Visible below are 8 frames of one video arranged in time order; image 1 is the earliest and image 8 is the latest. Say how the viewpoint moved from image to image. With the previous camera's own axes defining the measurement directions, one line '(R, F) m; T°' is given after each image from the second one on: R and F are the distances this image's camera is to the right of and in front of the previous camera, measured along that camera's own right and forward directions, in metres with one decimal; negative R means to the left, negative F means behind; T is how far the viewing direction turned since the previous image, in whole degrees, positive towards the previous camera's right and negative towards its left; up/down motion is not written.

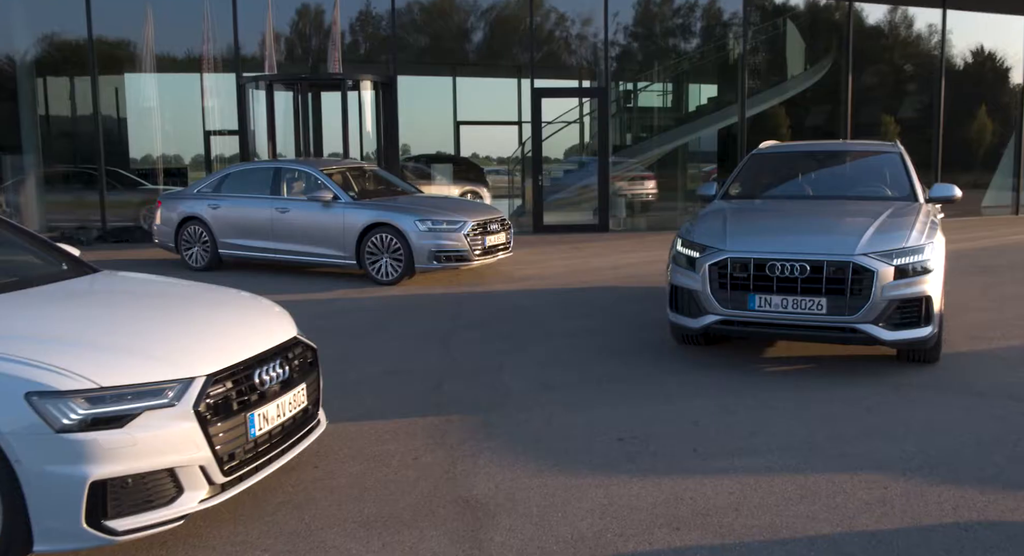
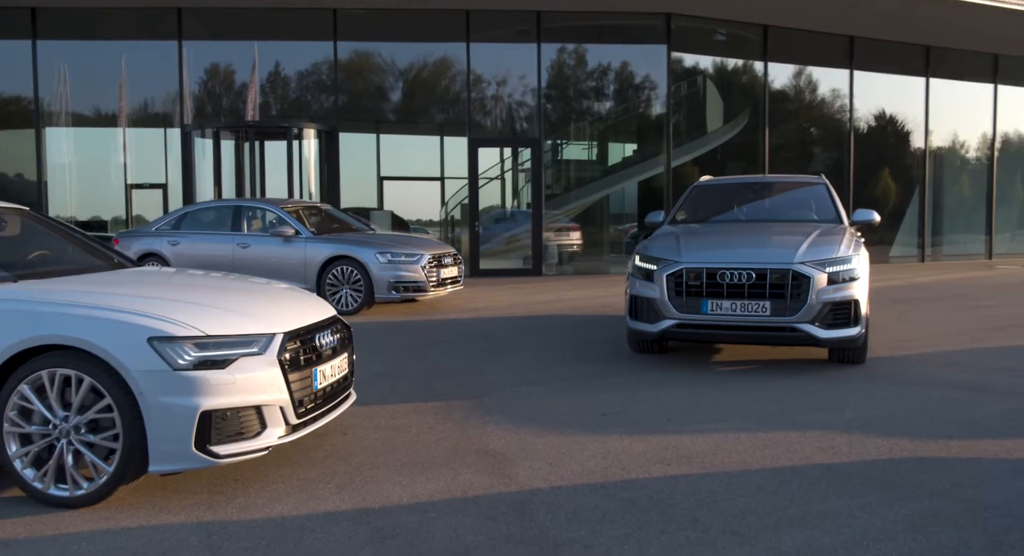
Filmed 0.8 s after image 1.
(-0.4, -0.6) m; +5°
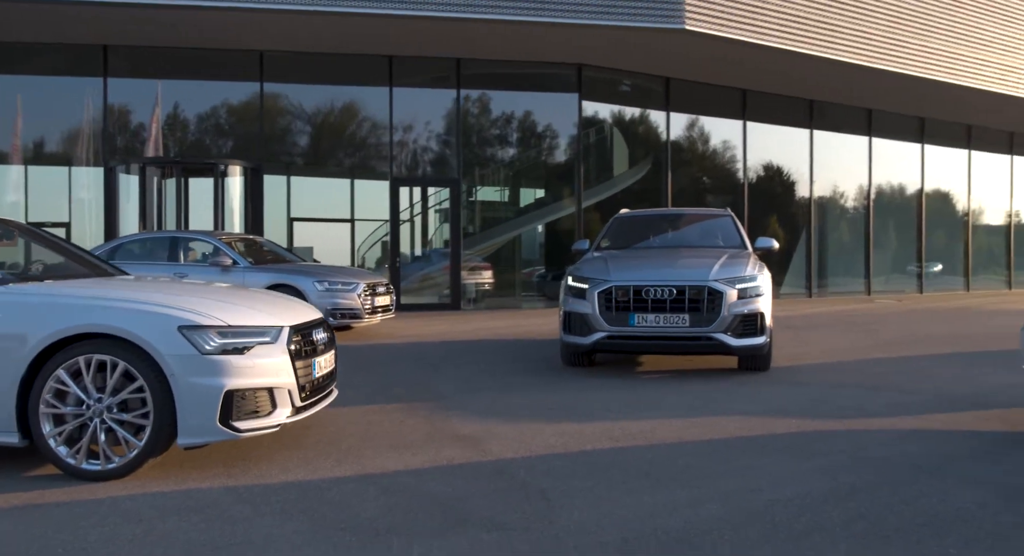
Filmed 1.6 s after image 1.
(-0.4, -0.5) m; +7°
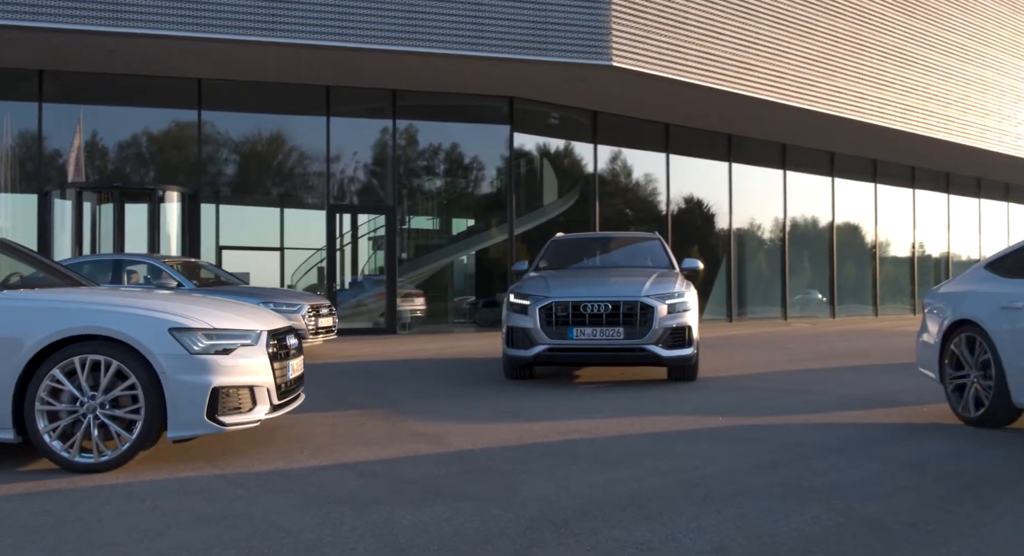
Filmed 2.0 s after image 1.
(-0.2, -0.4) m; +6°
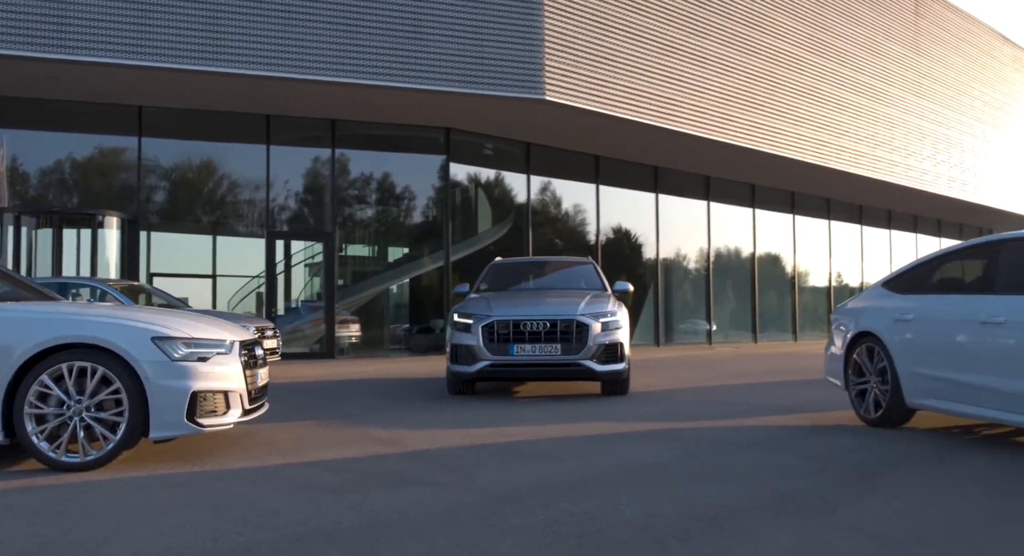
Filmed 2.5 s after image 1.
(-0.1, -0.5) m; +5°
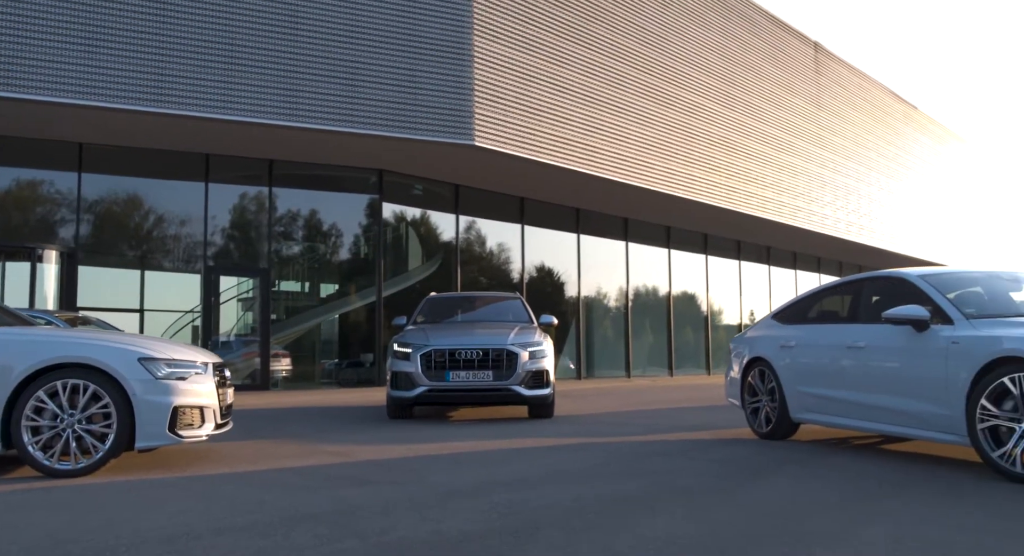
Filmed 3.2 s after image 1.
(-0.1, -0.7) m; +6°
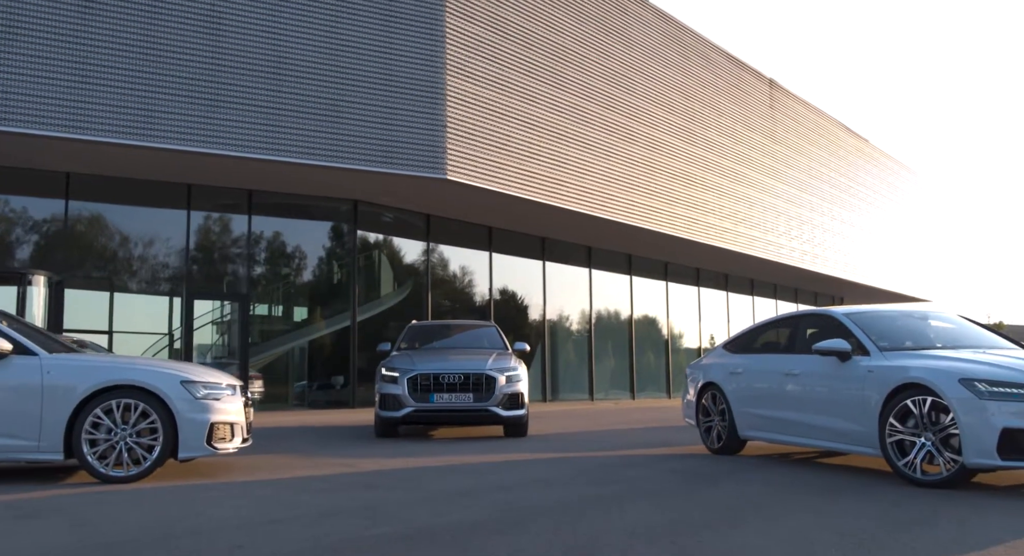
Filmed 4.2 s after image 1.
(-0.2, -0.8) m; +3°
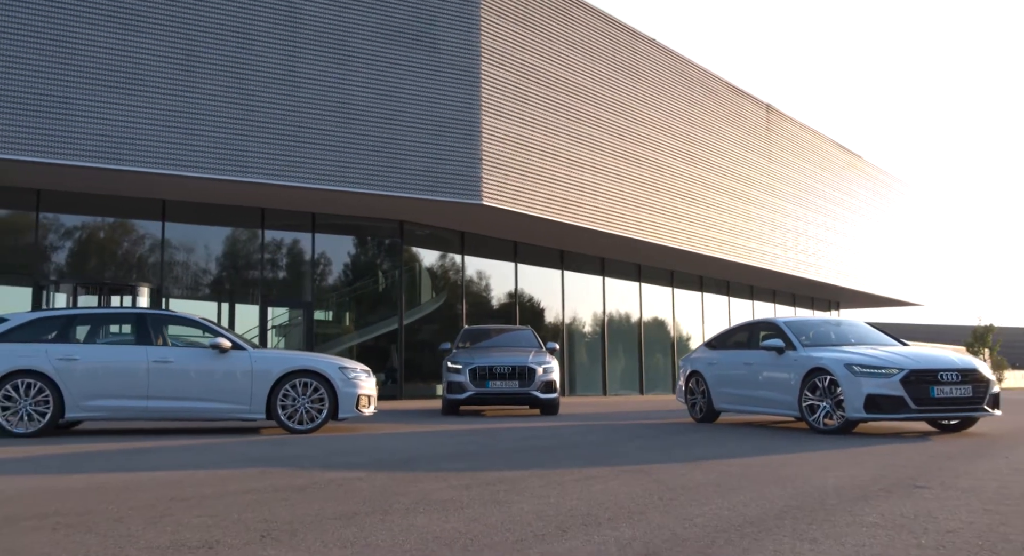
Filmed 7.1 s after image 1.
(-0.4, -2.9) m; -1°
